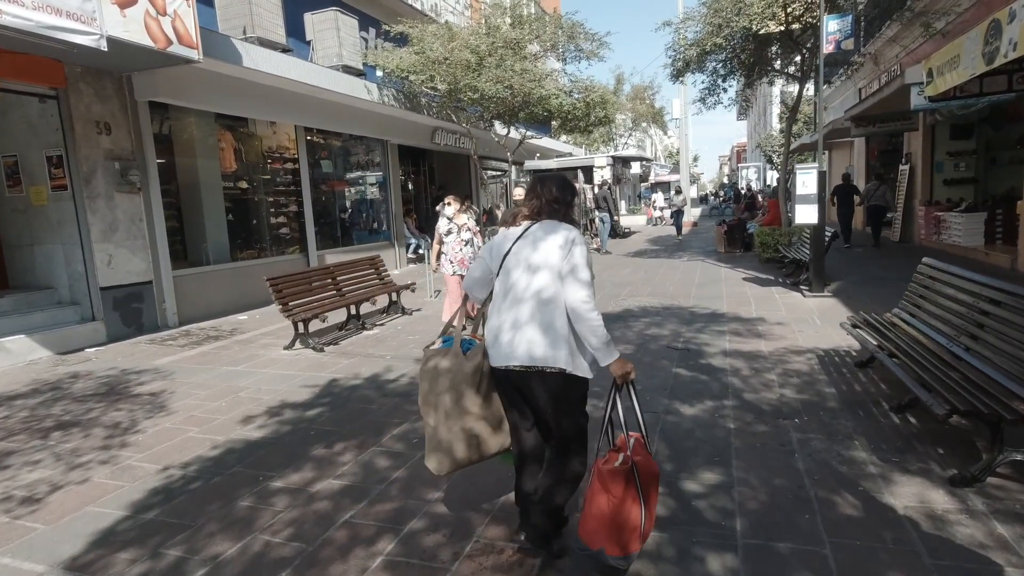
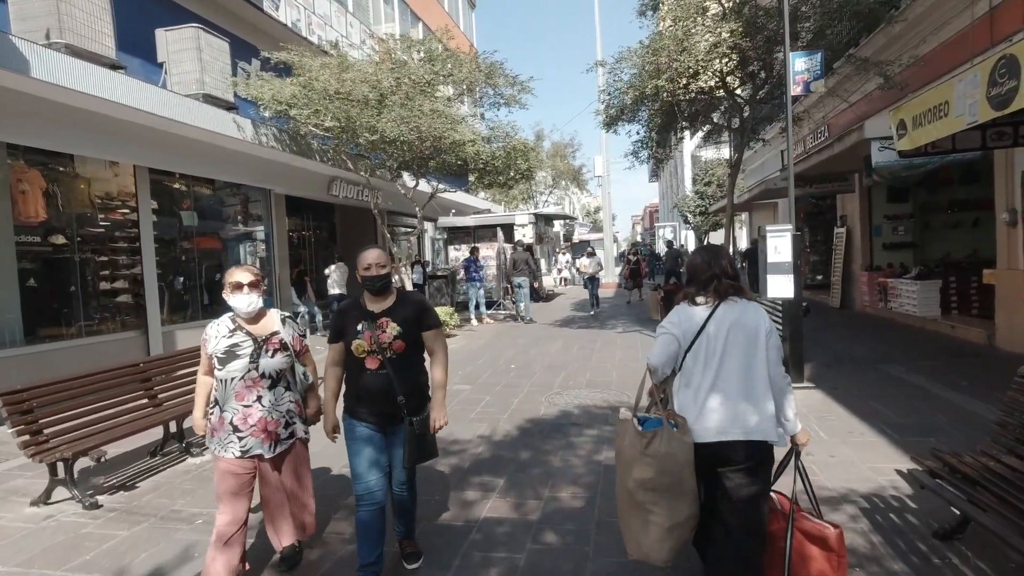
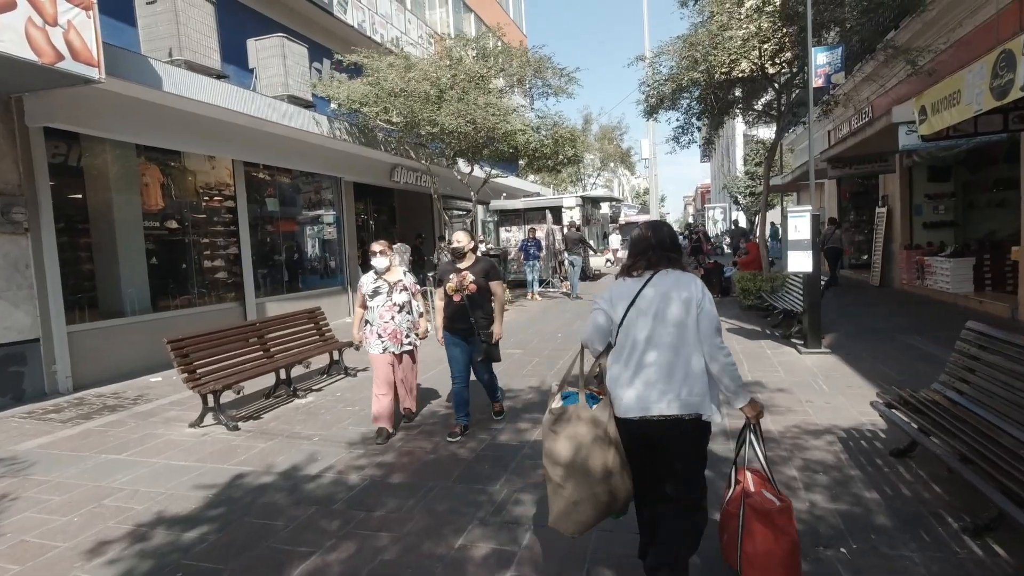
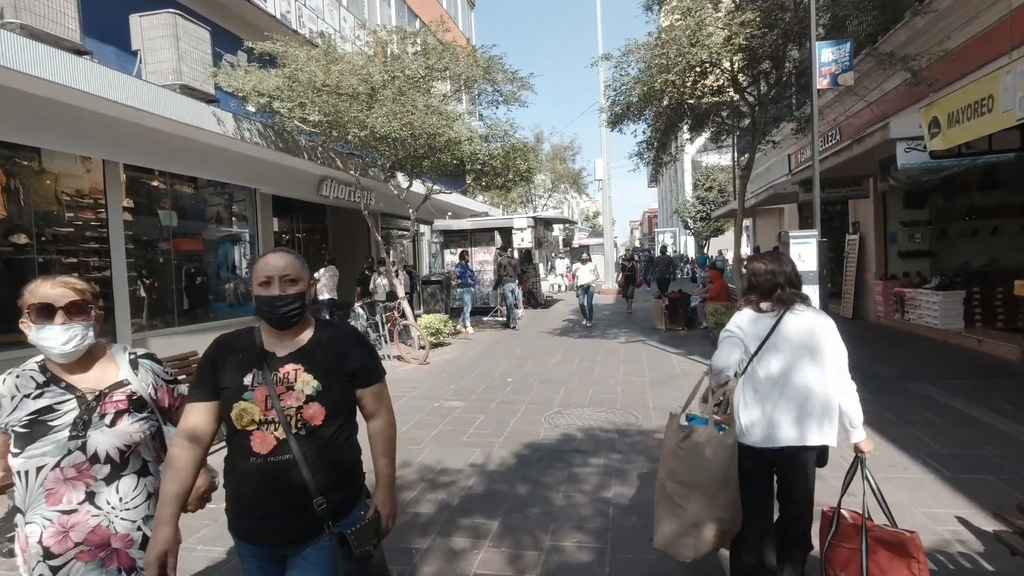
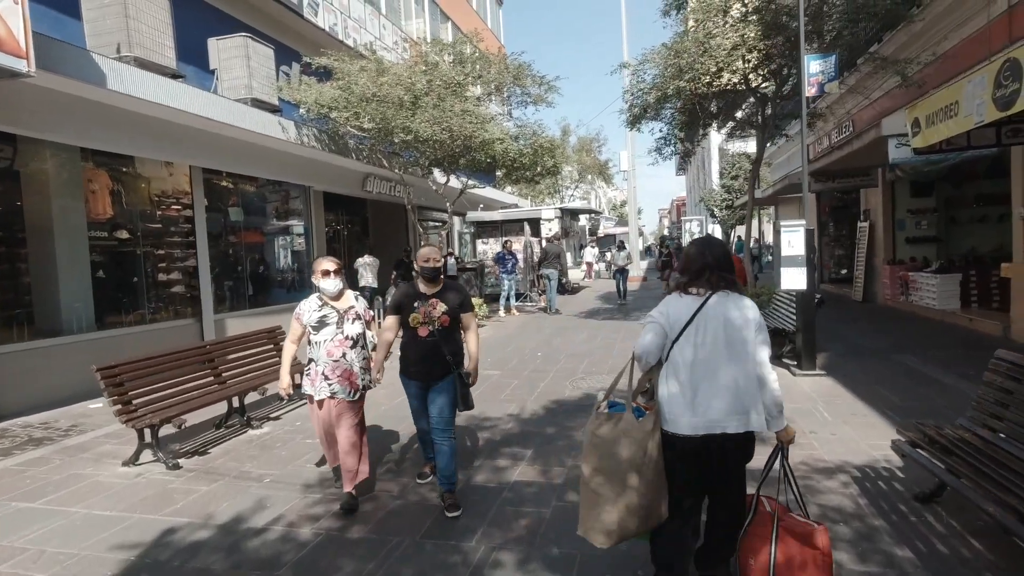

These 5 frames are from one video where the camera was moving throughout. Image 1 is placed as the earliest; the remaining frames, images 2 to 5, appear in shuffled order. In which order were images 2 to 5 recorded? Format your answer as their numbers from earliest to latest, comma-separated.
3, 5, 2, 4
